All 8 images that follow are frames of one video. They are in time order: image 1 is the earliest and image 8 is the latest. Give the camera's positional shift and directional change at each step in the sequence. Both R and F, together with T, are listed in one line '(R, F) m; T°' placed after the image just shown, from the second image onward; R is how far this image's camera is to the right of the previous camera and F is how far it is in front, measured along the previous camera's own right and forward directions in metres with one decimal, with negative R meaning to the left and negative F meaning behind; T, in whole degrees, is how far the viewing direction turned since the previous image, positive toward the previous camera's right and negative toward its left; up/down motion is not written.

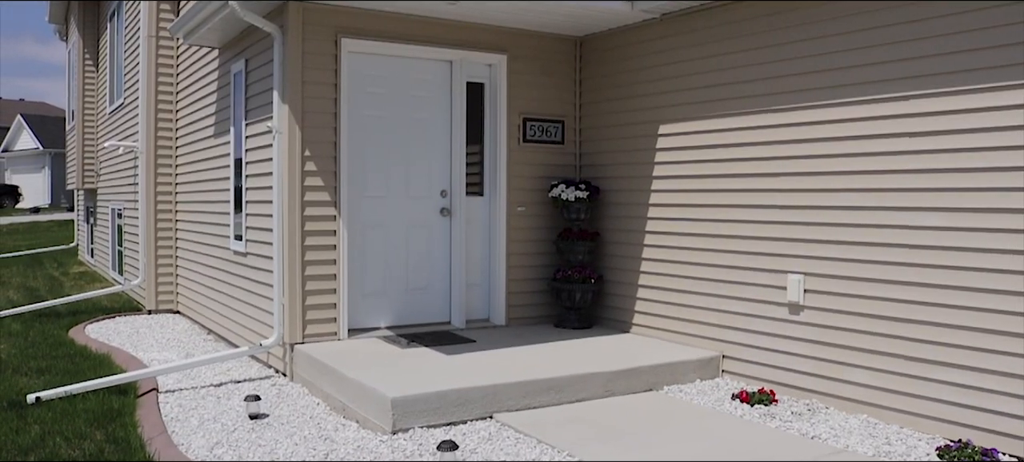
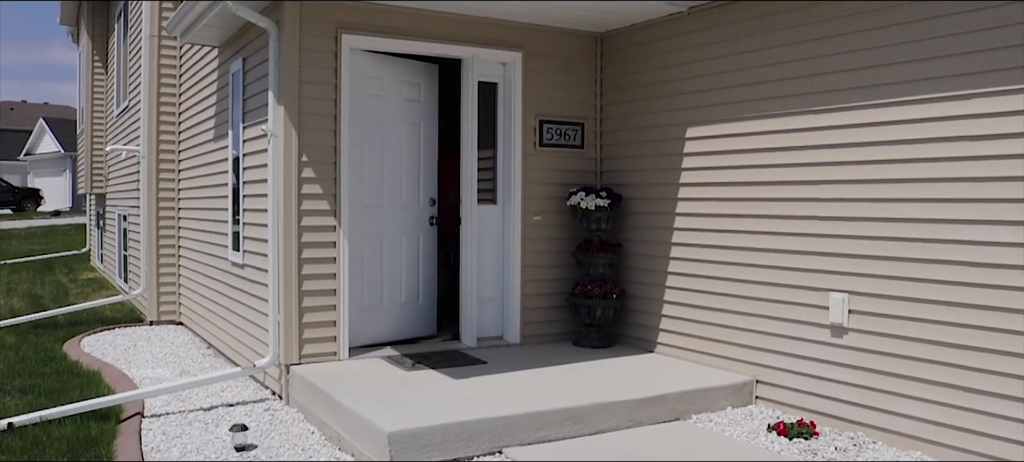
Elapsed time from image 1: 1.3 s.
(0.0, +0.4) m; -2°
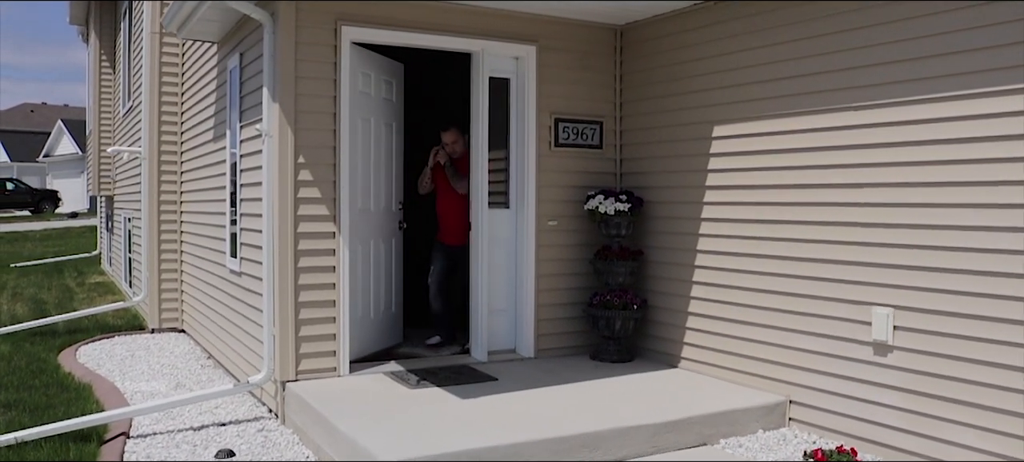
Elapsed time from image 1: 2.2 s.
(0.0, +0.4) m; -1°
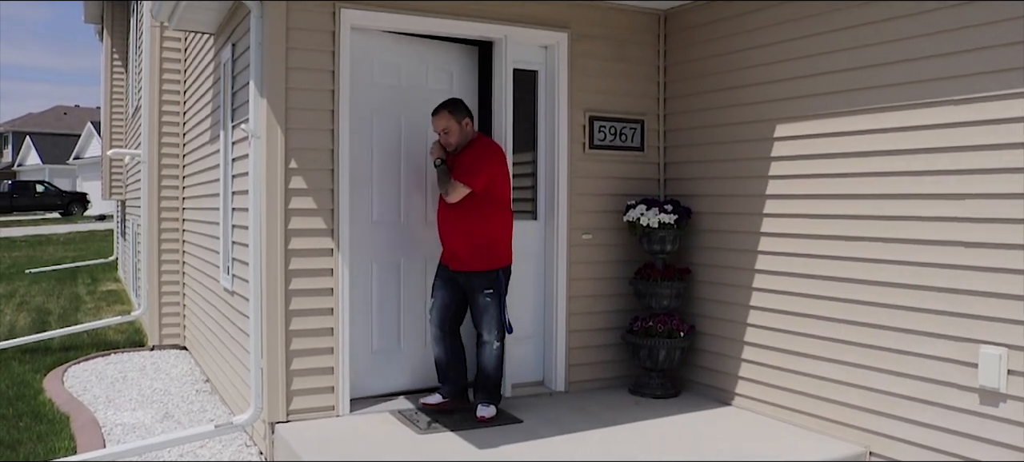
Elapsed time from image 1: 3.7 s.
(0.0, +0.7) m; -2°
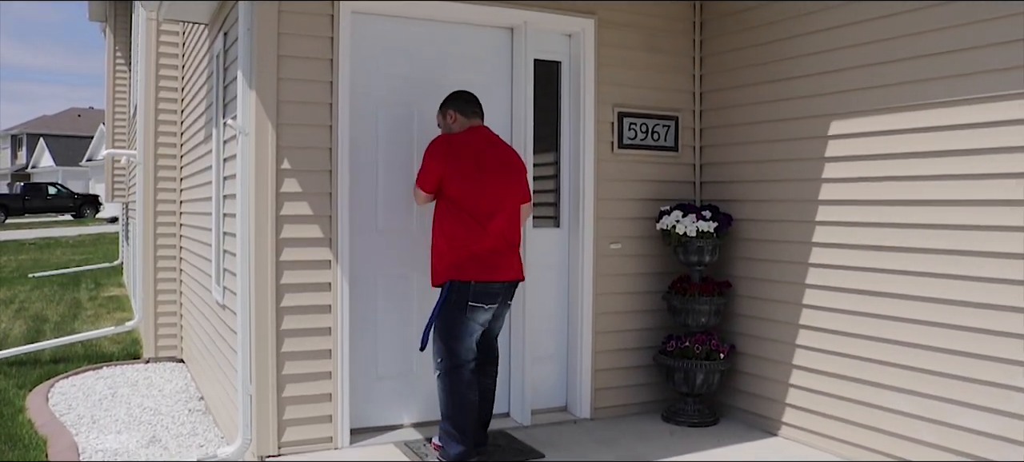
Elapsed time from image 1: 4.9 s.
(0.0, +0.4) m; -1°
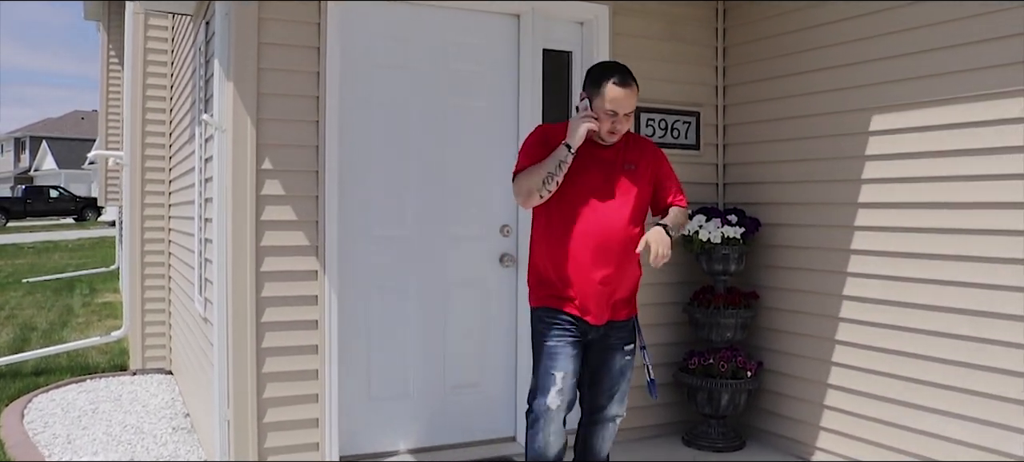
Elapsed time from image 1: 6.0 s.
(0.0, +0.3) m; 0°
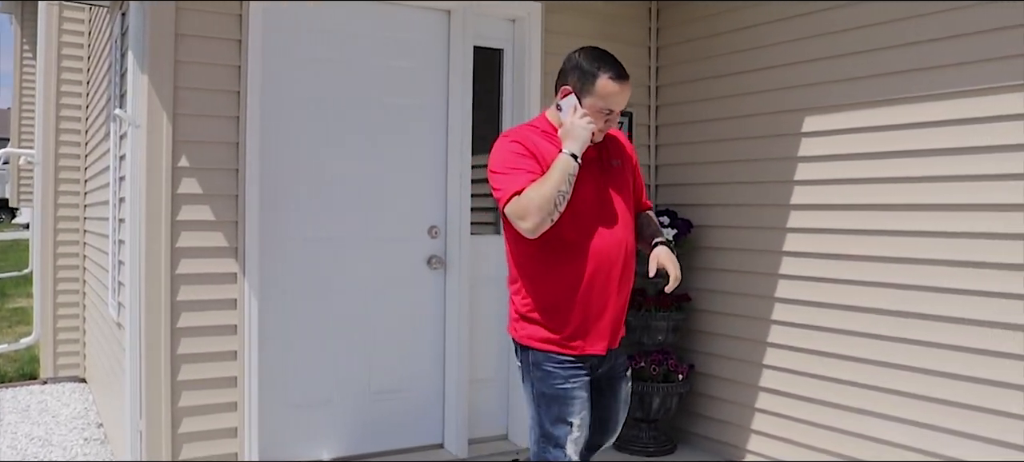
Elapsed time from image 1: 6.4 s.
(0.0, +0.1) m; +4°
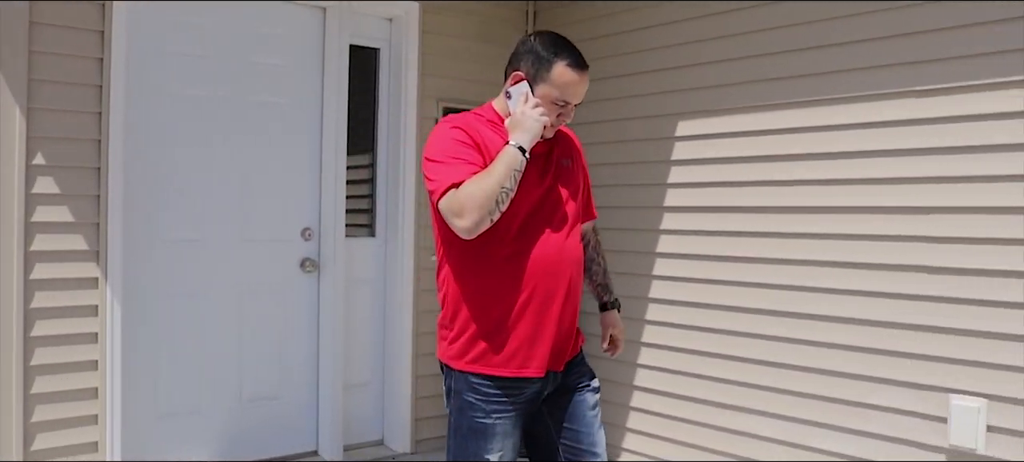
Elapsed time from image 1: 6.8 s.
(0.0, 0.0) m; +9°
